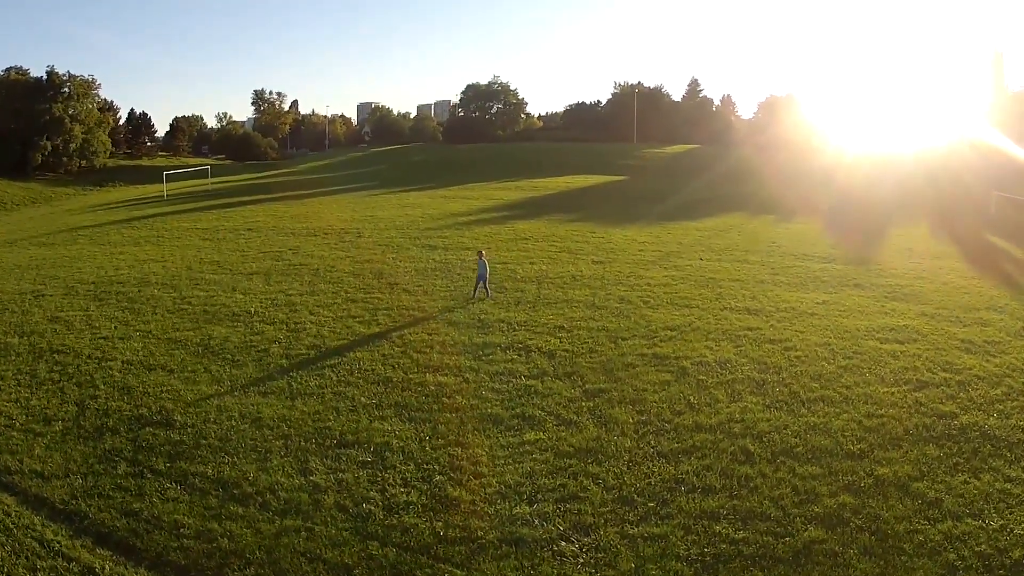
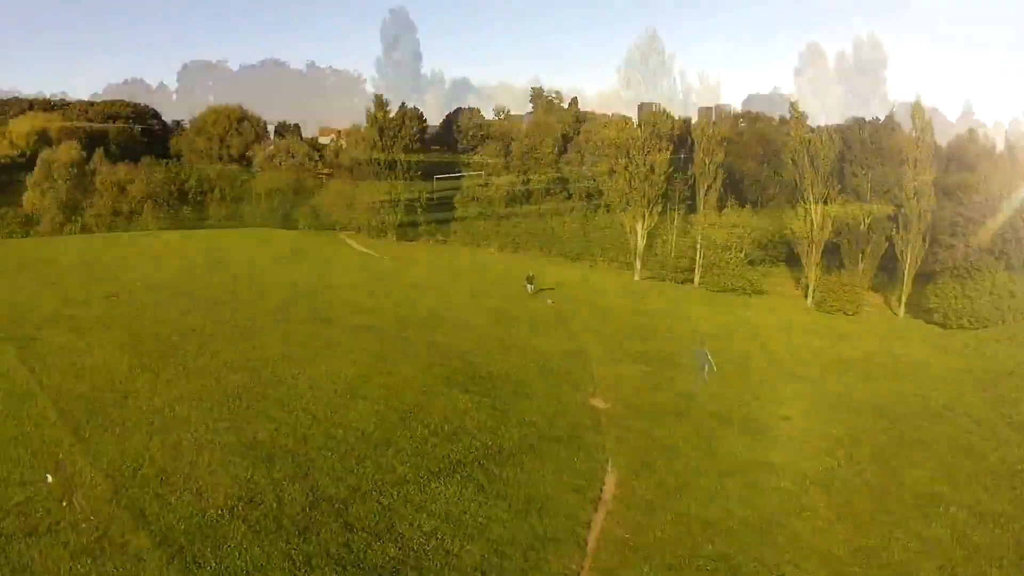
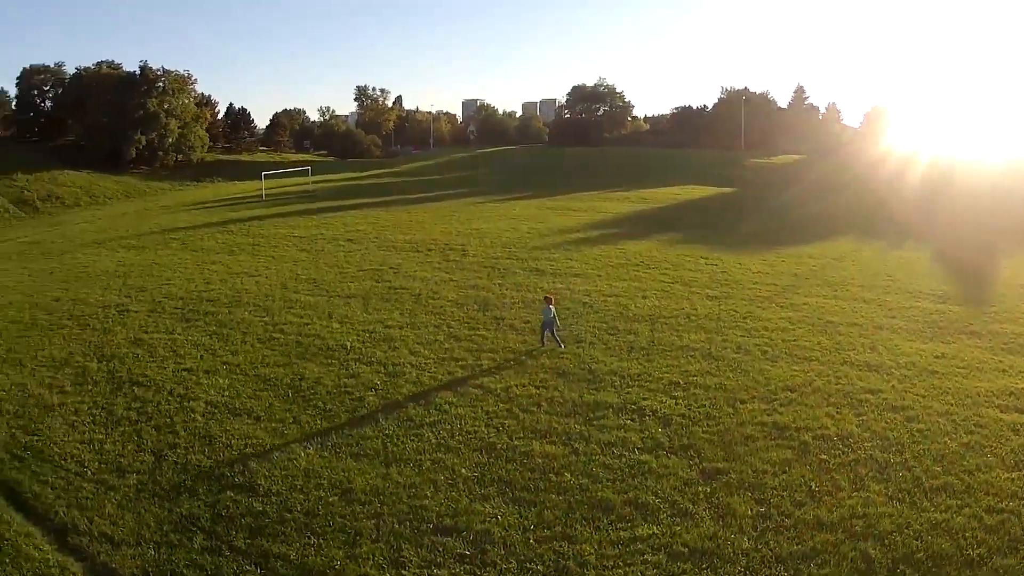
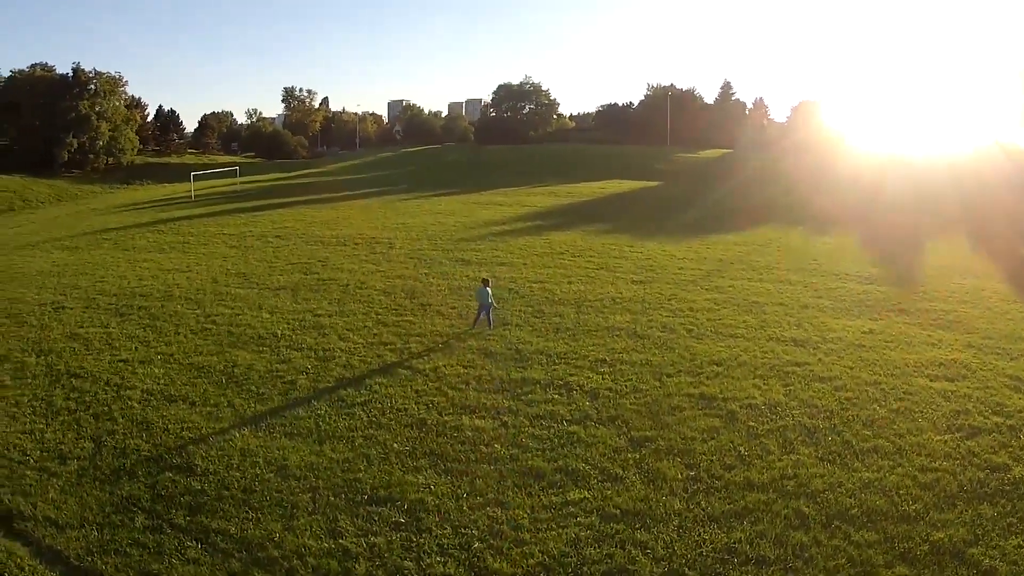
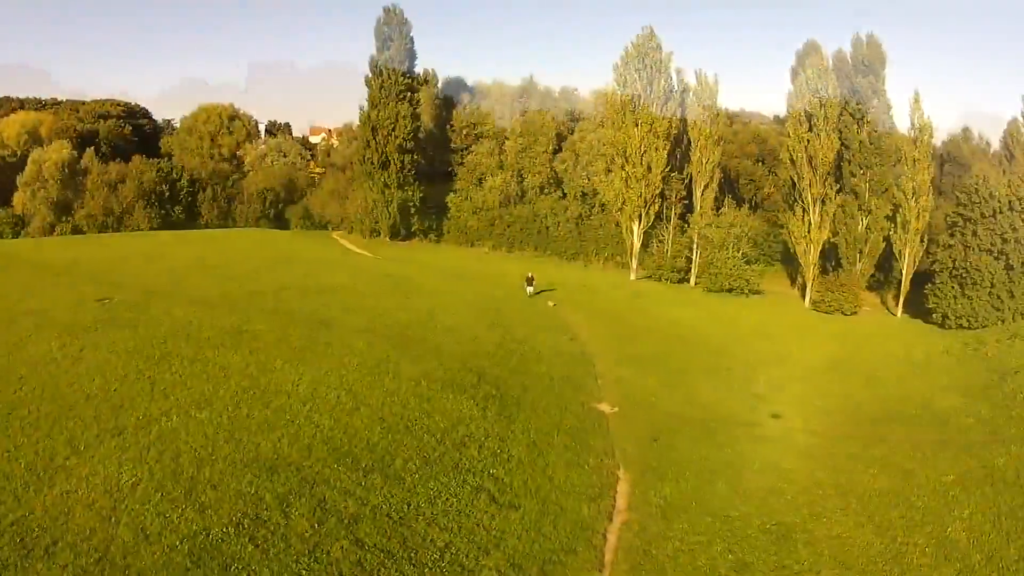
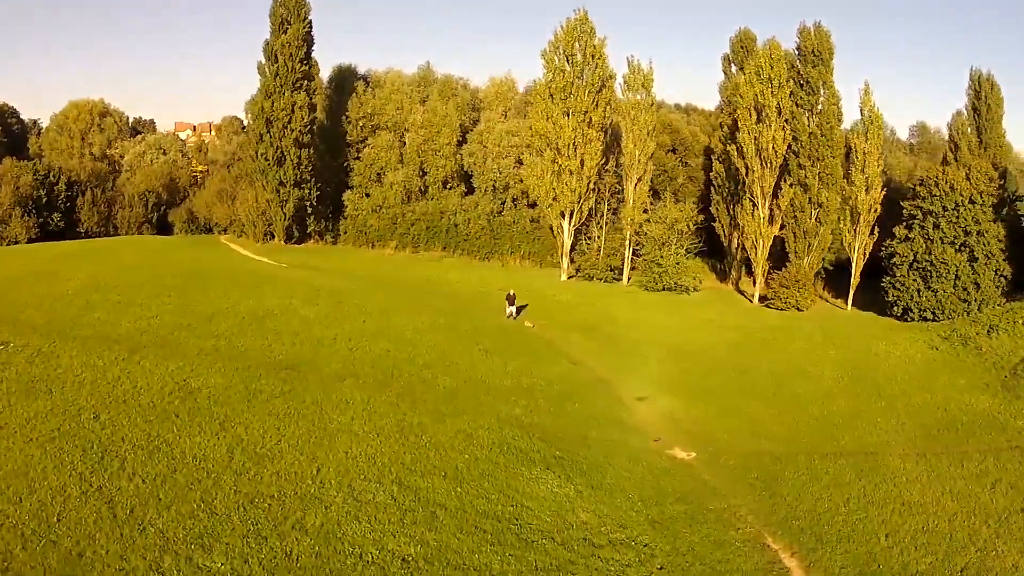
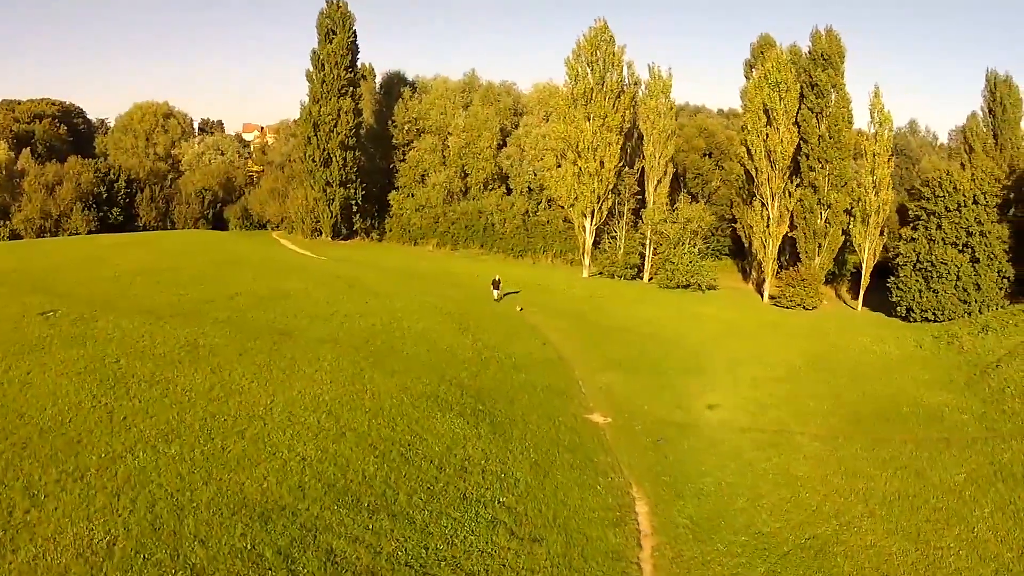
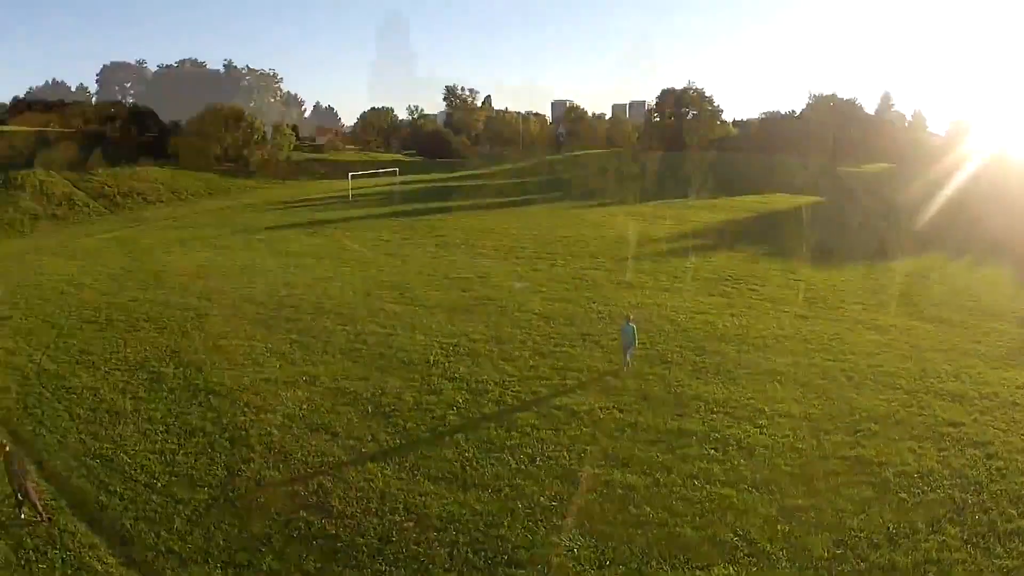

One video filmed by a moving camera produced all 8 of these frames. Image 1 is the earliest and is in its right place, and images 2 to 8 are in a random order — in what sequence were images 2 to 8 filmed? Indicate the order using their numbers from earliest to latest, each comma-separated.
4, 3, 8, 2, 5, 7, 6
